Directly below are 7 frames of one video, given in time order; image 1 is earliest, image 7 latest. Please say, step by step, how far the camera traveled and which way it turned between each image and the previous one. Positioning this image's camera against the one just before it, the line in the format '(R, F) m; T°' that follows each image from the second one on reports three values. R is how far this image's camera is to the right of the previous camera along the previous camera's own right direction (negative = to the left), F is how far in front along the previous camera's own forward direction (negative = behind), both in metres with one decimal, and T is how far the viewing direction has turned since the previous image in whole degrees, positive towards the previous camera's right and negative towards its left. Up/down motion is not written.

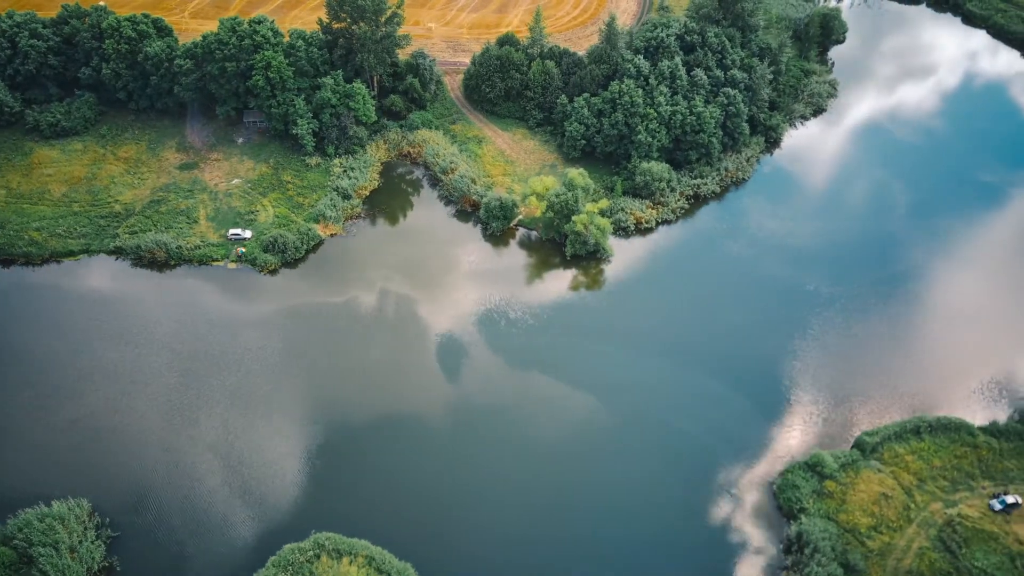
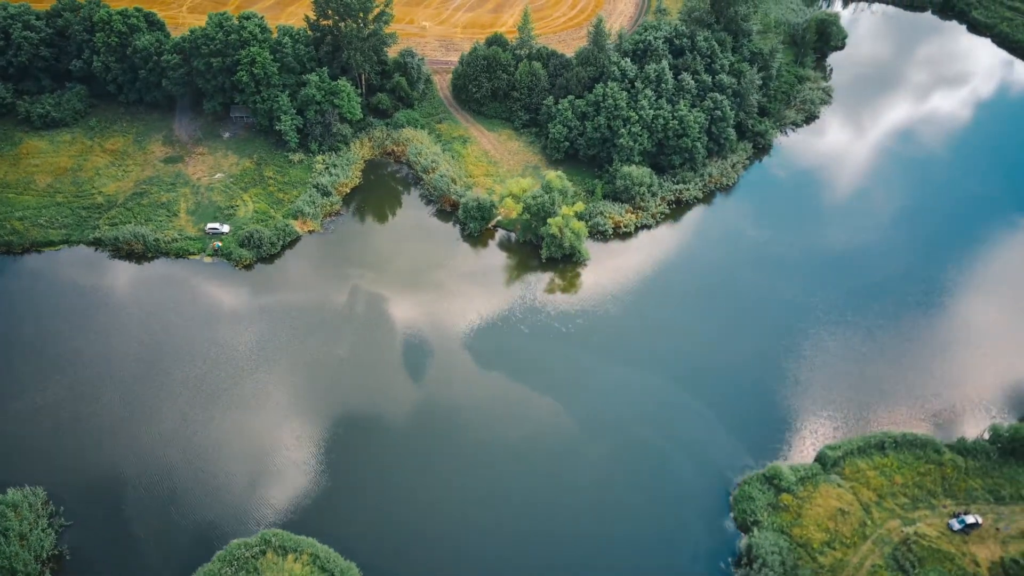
(+4.1, +0.3) m; -1°
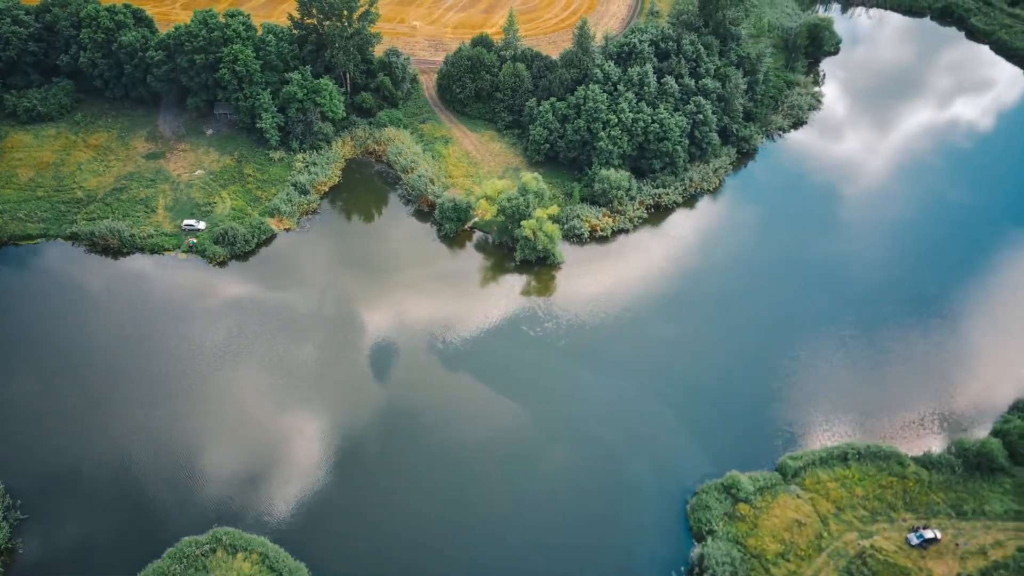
(+3.7, +0.3) m; -1°
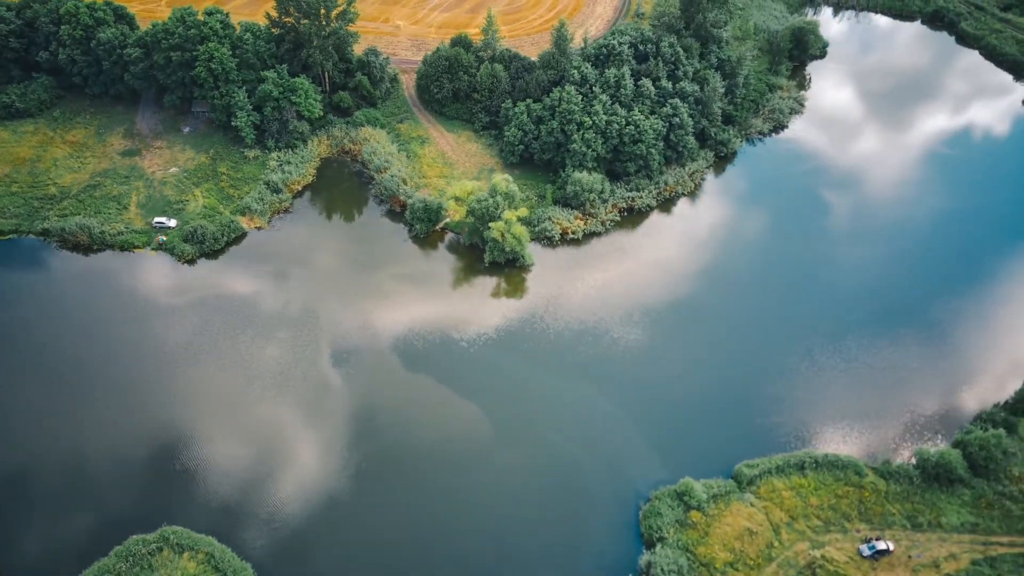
(+3.8, +0.4) m; -1°
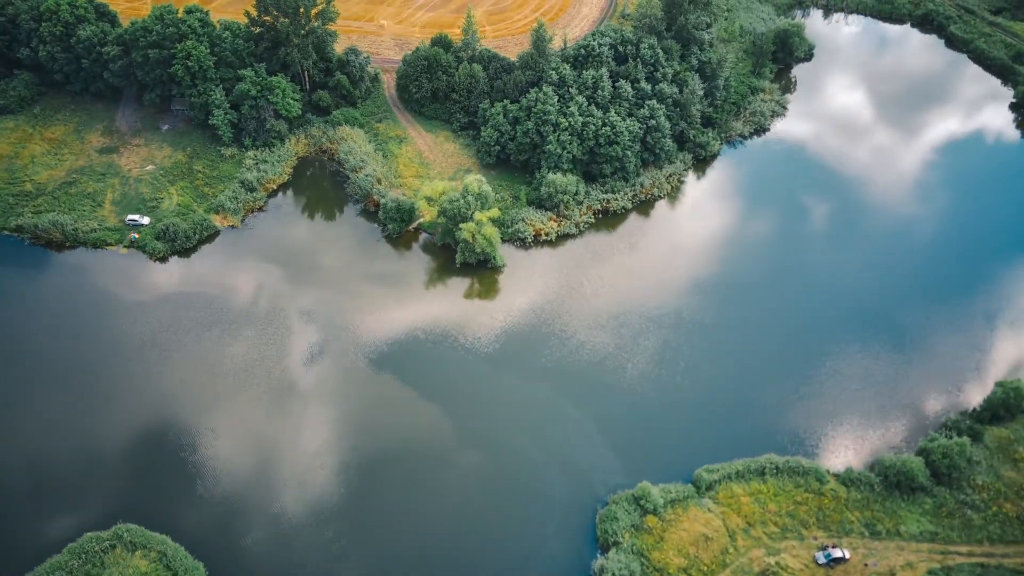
(+3.3, +0.3) m; 0°
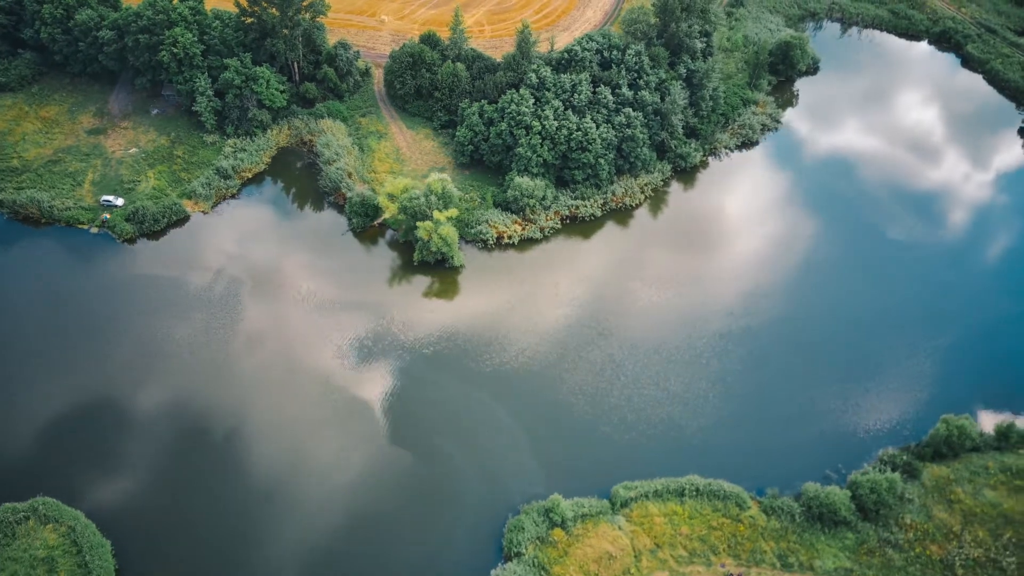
(+7.8, +0.5) m; -3°
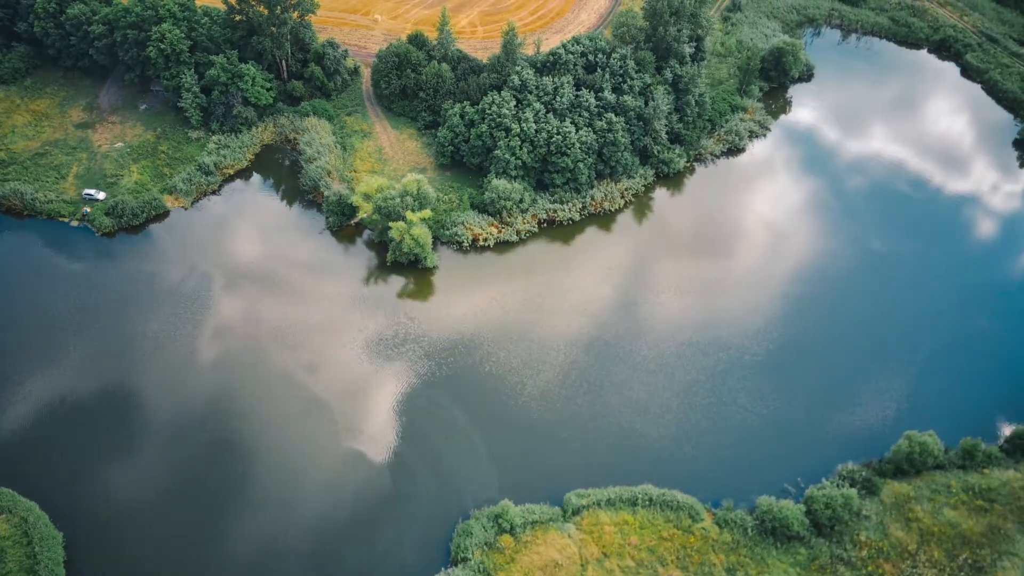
(+4.1, +0.3) m; -1°
